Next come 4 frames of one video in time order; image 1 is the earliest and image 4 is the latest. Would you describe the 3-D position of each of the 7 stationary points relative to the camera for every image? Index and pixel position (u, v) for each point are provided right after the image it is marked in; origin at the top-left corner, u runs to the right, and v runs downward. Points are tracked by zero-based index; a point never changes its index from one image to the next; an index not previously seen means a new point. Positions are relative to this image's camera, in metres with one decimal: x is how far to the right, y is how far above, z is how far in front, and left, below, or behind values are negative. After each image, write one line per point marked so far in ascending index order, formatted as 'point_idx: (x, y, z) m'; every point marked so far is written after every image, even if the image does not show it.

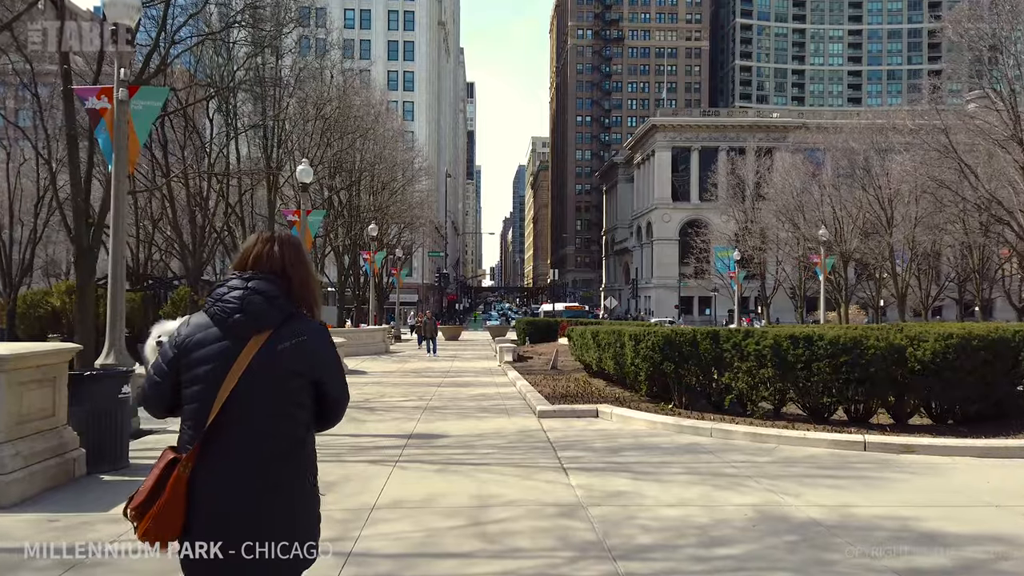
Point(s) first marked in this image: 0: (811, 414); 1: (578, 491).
0: (+4.1, -1.7, +10.3) m
1: (+0.6, -1.7, +6.4) m
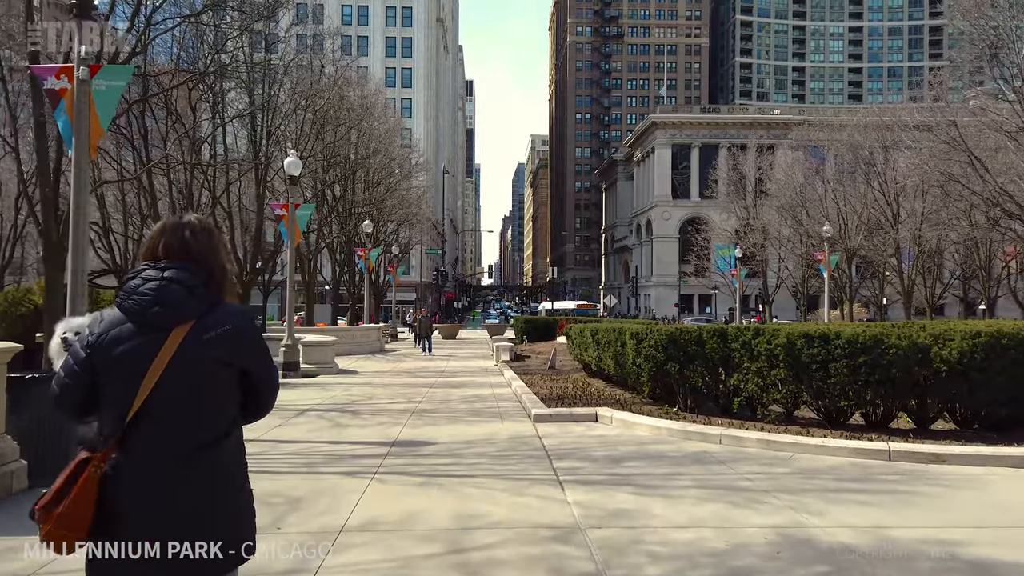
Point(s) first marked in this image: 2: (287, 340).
0: (+4.0, -1.6, +9.6) m
1: (+0.5, -1.7, +5.7) m
2: (-5.9, -1.3, +19.8) m
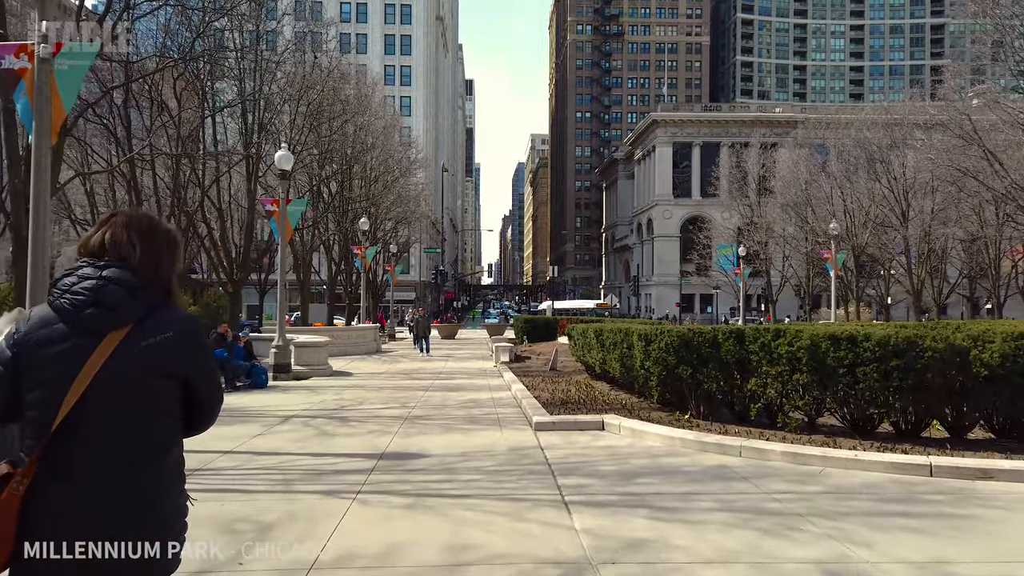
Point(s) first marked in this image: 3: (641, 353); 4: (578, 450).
0: (+4.0, -1.6, +8.9) m
1: (+0.5, -1.6, +5.0) m
2: (-5.9, -1.3, +19.1) m
3: (+1.8, -0.9, +10.9) m
4: (+0.7, -1.7, +8.0) m
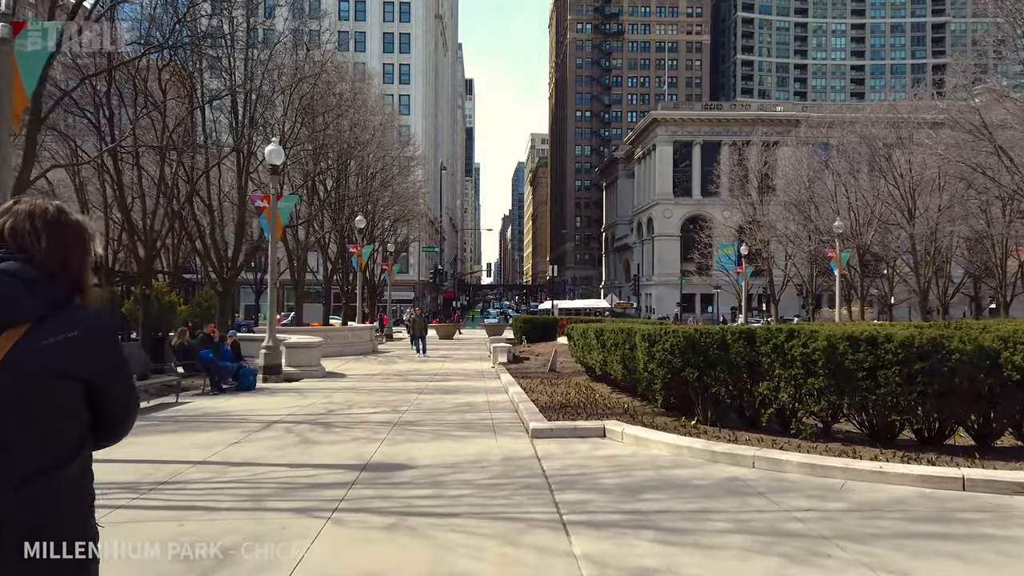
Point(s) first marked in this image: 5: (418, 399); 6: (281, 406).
0: (+3.9, -1.6, +8.3) m
1: (+0.4, -1.6, +4.4) m
2: (-5.9, -1.3, +18.5) m
3: (+1.8, -0.9, +10.3) m
4: (+0.6, -1.7, +7.4) m
5: (-1.6, -1.9, +13.0) m
6: (-3.8, -2.0, +12.6) m
